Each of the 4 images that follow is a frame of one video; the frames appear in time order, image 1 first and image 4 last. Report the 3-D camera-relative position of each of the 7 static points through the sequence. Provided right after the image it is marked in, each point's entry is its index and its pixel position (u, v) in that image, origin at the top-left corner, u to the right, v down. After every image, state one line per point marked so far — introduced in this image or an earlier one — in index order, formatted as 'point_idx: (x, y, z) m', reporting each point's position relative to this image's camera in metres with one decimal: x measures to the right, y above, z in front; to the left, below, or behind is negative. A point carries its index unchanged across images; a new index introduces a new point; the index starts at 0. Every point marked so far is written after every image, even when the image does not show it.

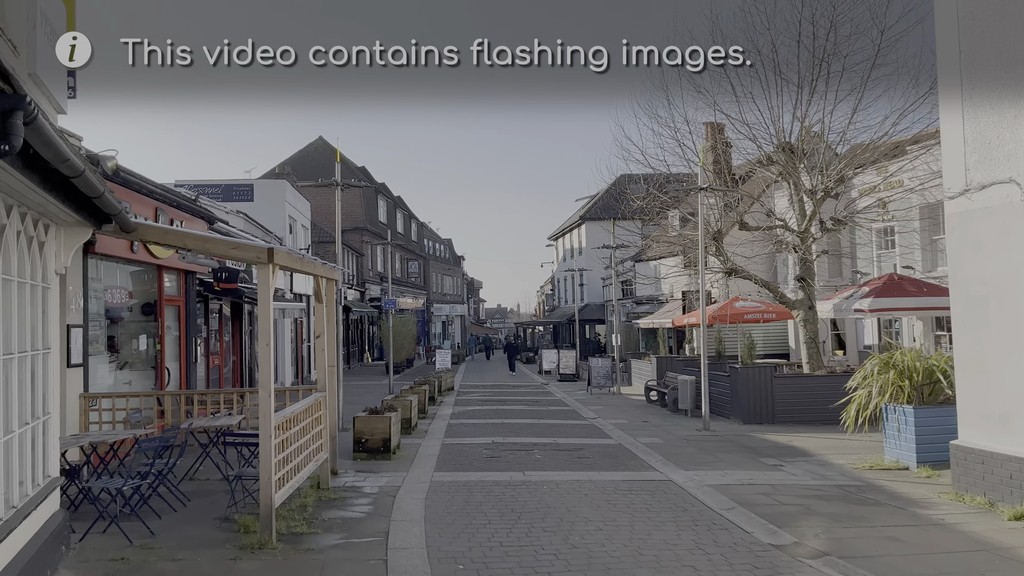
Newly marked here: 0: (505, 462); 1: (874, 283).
0: (-0.1, -2.2, +10.1) m
1: (+8.0, +0.1, +17.9) m
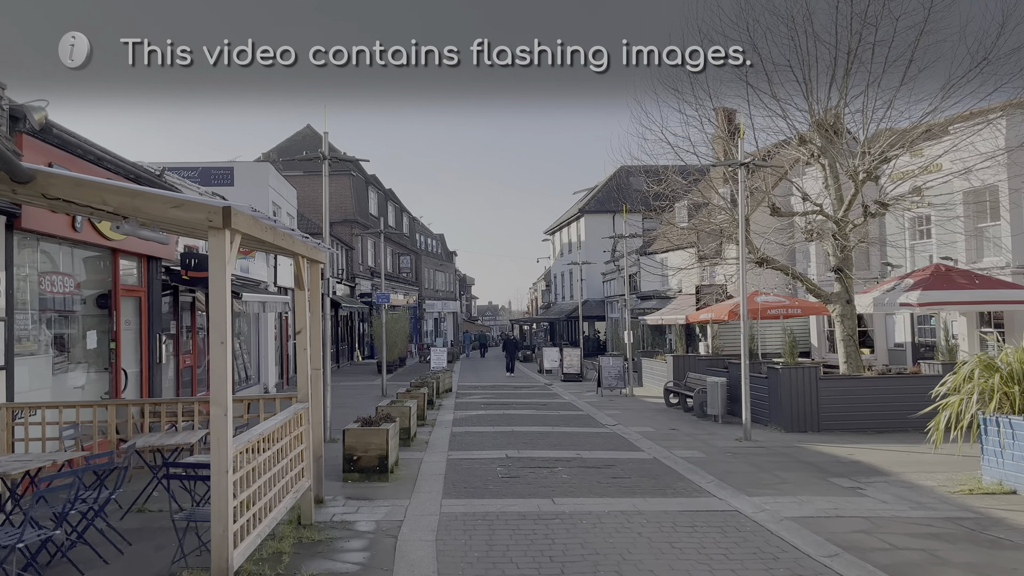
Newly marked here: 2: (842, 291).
0: (+0.1, -2.0, +8.3) m
1: (+8.2, +0.3, +16.2) m
2: (+6.6, -0.1, +16.2) m
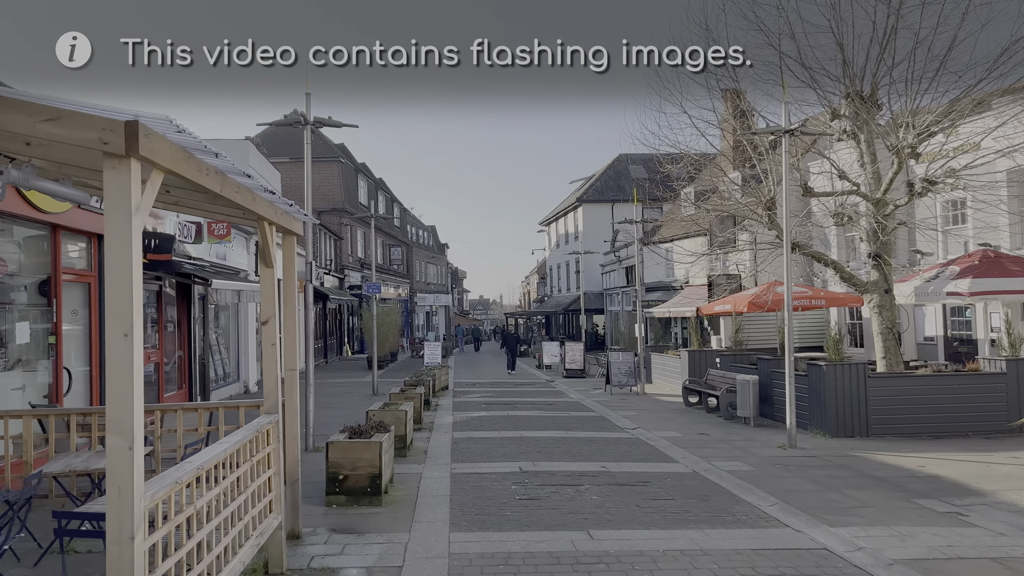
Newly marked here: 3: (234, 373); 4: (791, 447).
0: (+0.3, -1.9, +6.8) m
1: (+8.3, +0.5, +14.8) m
2: (+6.7, +0.2, +14.7) m
3: (-6.2, -1.9, +17.9) m
4: (+3.6, -2.0, +10.3) m
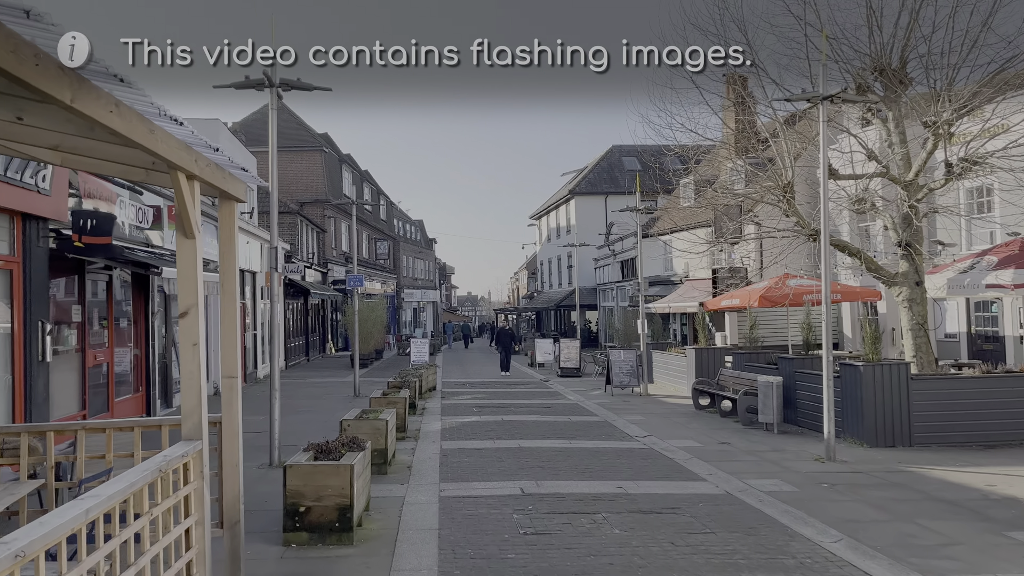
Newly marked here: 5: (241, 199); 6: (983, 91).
0: (+0.4, -1.8, +5.4) m
1: (+8.2, +0.6, +13.5) m
2: (+6.6, +0.3, +13.4) m
3: (-6.3, -1.7, +16.4) m
4: (+3.5, -1.9, +9.0) m
5: (-1.5, +0.5, +4.6) m
6: (+7.5, +3.2, +12.8) m
